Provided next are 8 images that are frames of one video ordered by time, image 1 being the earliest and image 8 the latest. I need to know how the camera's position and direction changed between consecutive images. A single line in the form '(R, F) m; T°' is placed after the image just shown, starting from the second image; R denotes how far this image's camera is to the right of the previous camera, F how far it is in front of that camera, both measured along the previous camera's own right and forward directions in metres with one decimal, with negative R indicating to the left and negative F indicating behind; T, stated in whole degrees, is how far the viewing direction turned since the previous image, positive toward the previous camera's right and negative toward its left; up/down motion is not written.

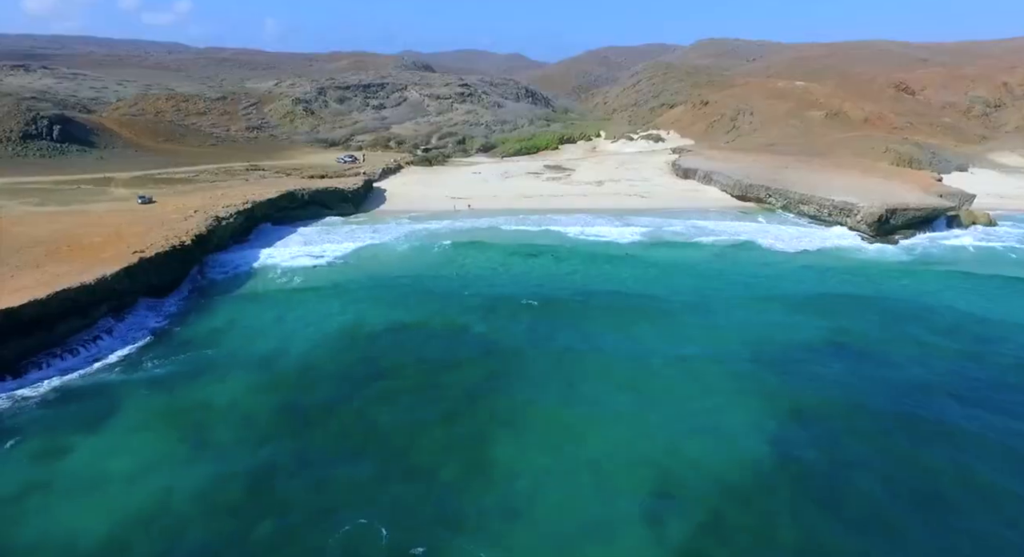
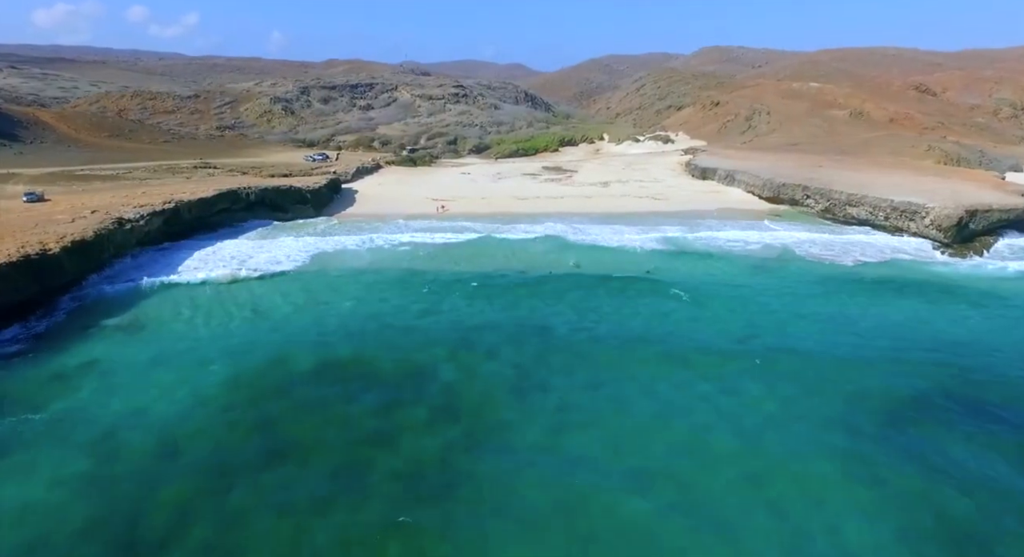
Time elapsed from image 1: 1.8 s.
(+0.5, +4.2) m; 0°
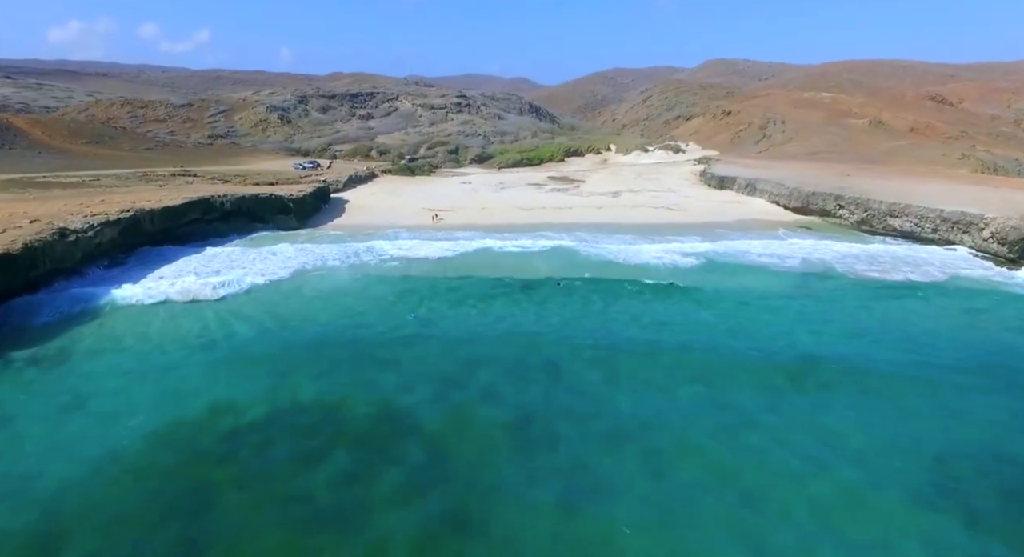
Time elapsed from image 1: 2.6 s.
(+0.1, +2.1) m; 0°
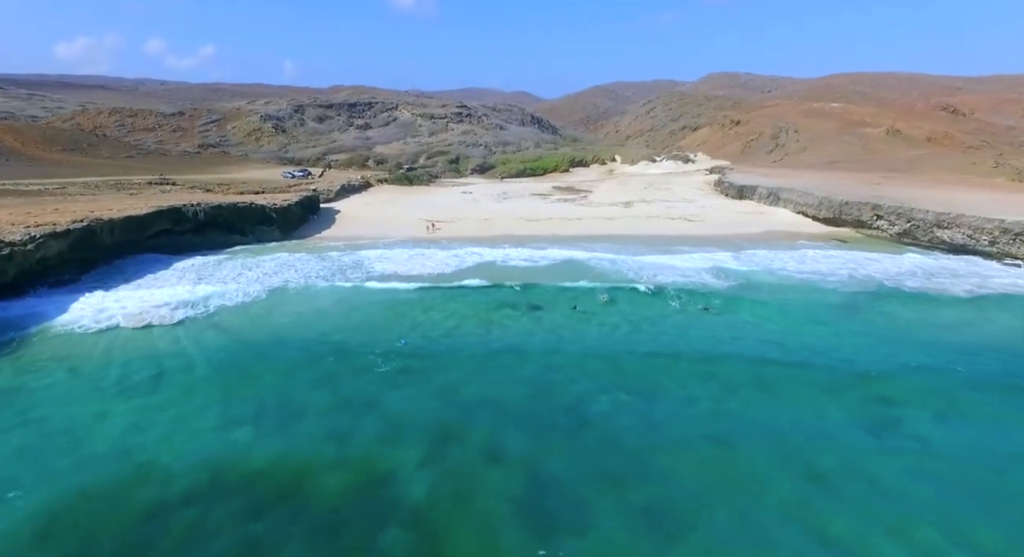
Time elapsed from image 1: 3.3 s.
(-0.2, +1.9) m; 0°
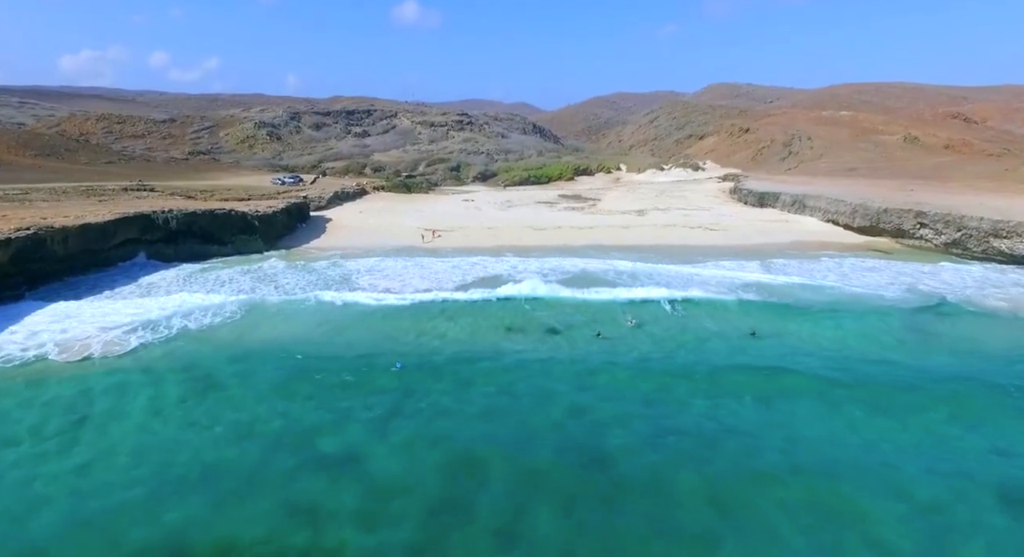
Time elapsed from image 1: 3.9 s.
(-0.2, +1.7) m; 0°
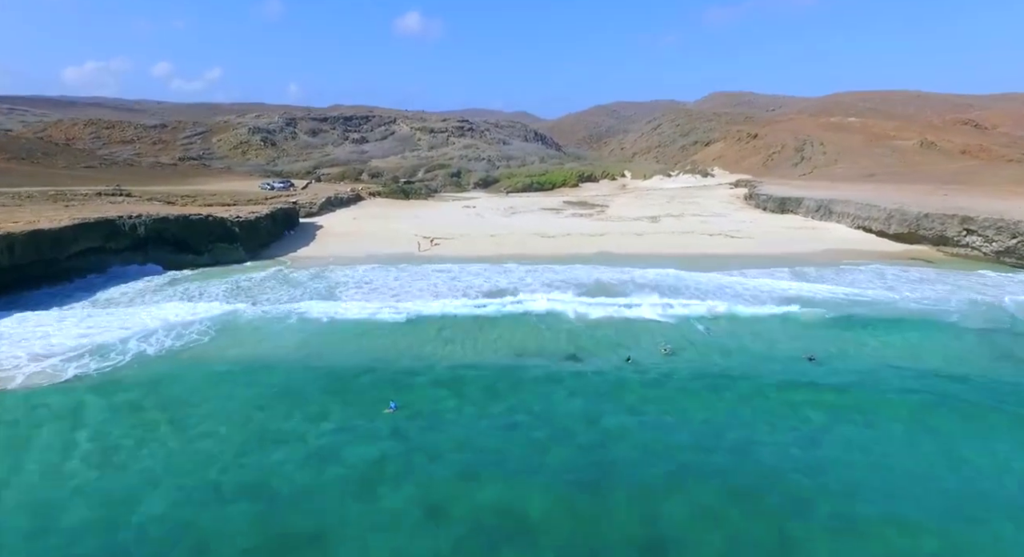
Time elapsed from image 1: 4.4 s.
(-0.2, +1.5) m; 0°
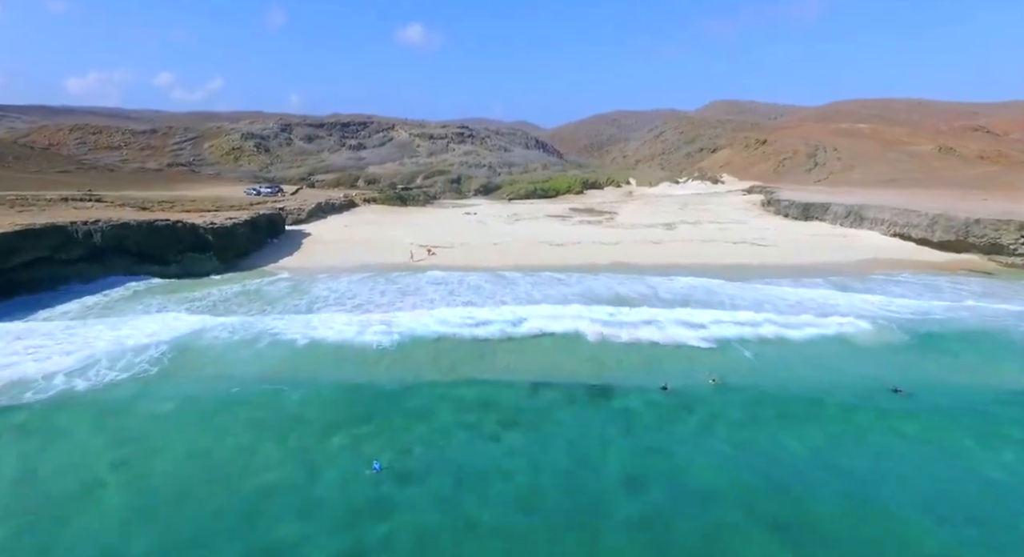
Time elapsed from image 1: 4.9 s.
(-0.2, +1.6) m; 0°
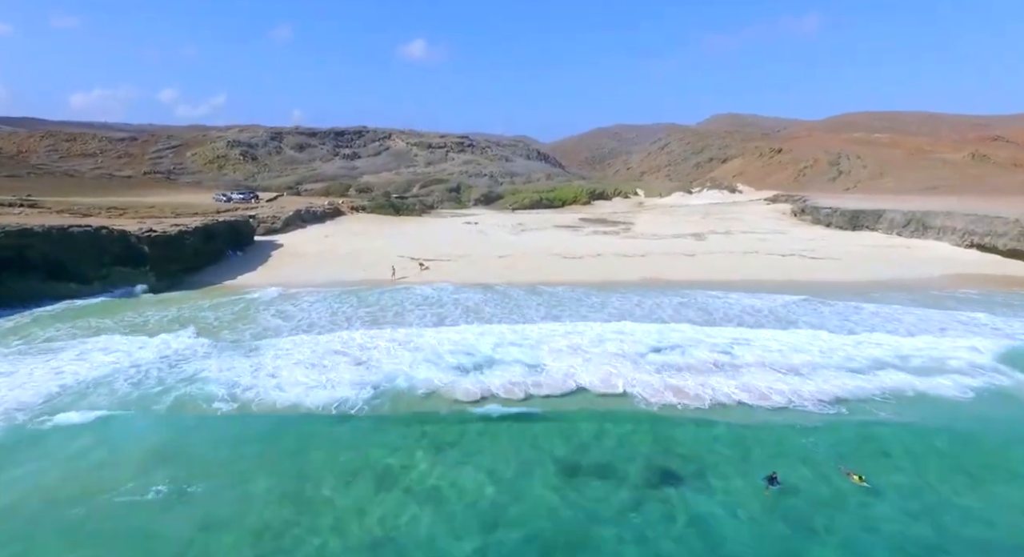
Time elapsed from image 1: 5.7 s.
(-0.3, +2.7) m; 0°
